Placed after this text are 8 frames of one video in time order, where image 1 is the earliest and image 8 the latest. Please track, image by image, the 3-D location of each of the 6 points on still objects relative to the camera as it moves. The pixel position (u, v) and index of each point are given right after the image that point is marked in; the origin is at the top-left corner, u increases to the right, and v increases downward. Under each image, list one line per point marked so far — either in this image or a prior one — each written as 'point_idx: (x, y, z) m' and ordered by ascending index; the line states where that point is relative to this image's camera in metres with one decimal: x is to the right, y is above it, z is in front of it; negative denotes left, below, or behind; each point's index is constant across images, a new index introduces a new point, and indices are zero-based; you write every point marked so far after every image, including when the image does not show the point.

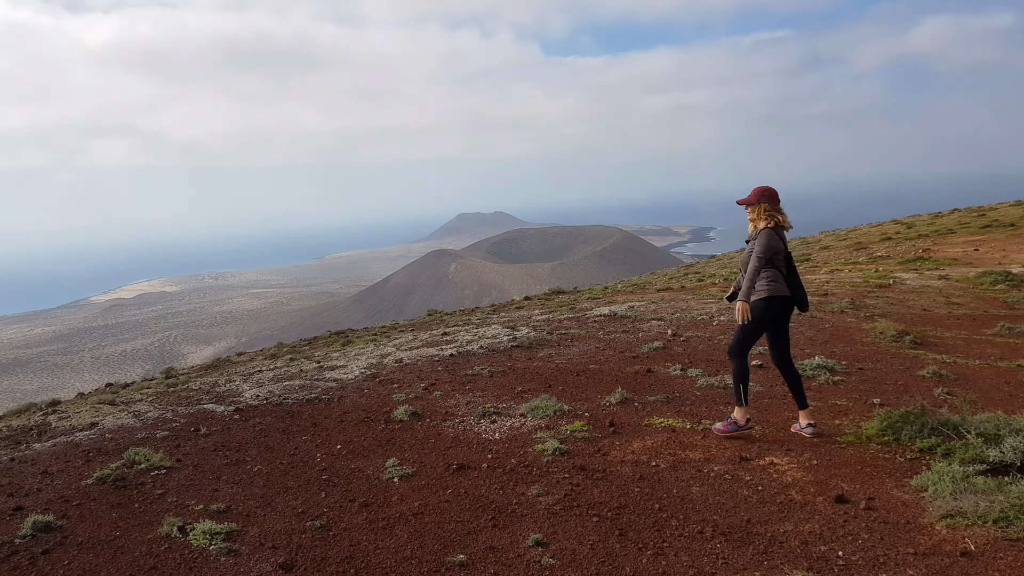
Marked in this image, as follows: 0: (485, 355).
0: (-0.4, -0.9, +10.3) m
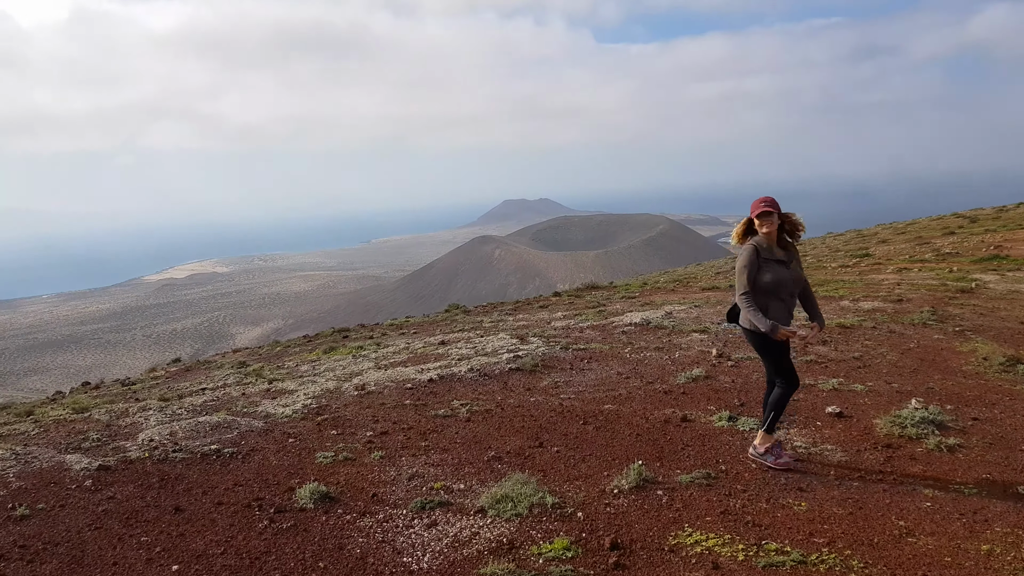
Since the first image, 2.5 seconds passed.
0: (-0.4, -0.9, +8.1) m
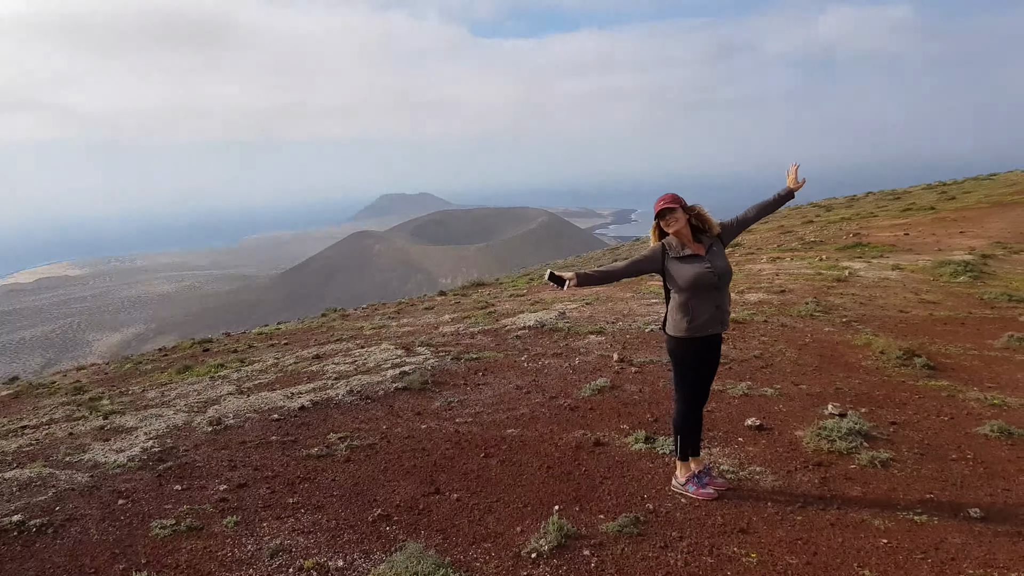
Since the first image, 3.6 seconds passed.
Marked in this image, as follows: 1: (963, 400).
0: (-1.3, -1.0, +7.1) m
1: (+4.0, -1.0, +7.5) m
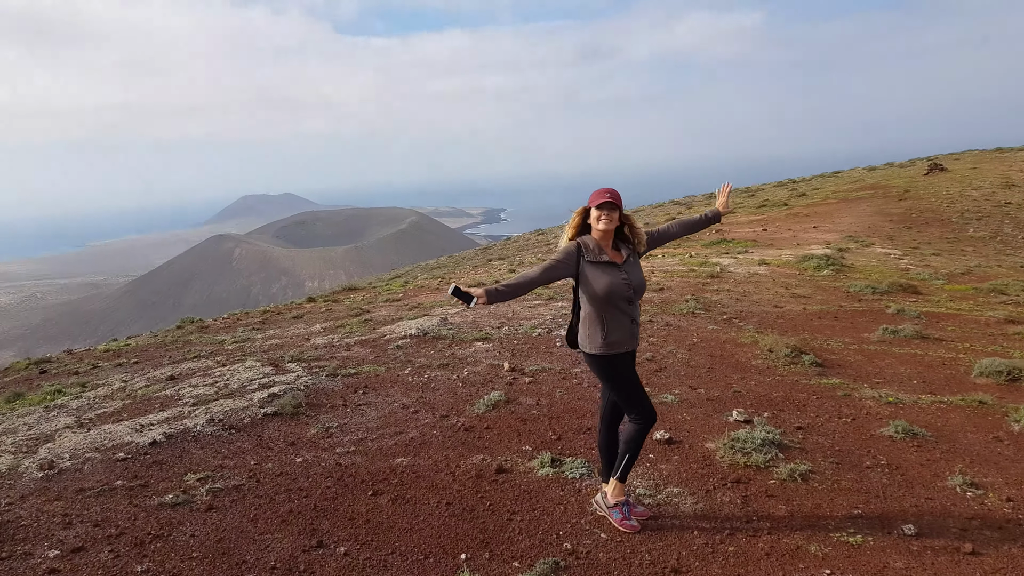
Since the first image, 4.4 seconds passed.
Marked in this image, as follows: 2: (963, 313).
0: (-2.2, -1.1, +6.2) m
1: (+3.0, -1.0, +7.5) m
2: (+7.3, -0.4, +14.0) m
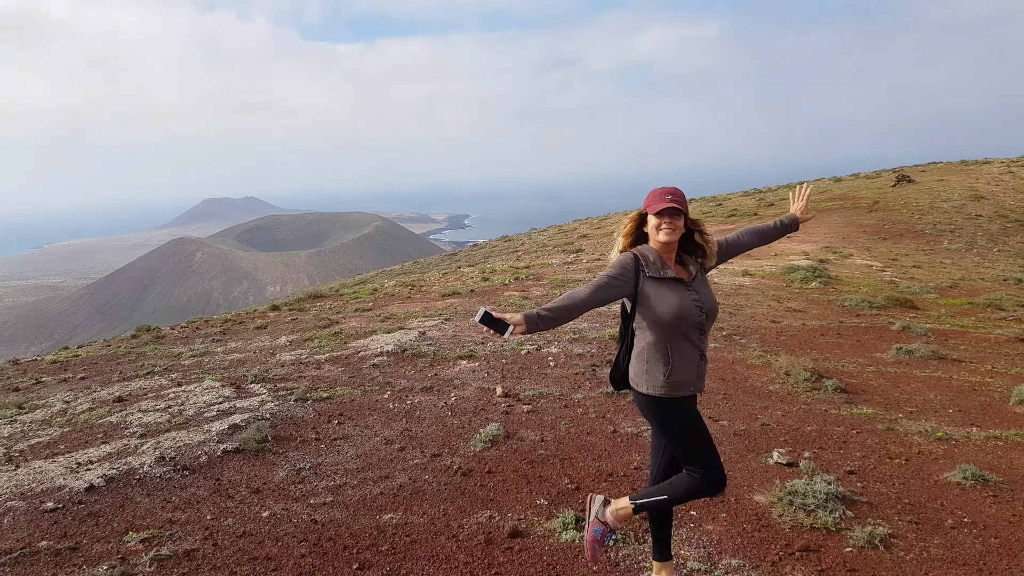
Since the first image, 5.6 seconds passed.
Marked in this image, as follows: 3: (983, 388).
0: (-2.1, -1.2, +5.2) m
1: (+3.0, -1.1, +6.6) m
2: (+7.1, -0.7, +13.3) m
3: (+4.8, -1.0, +8.8) m
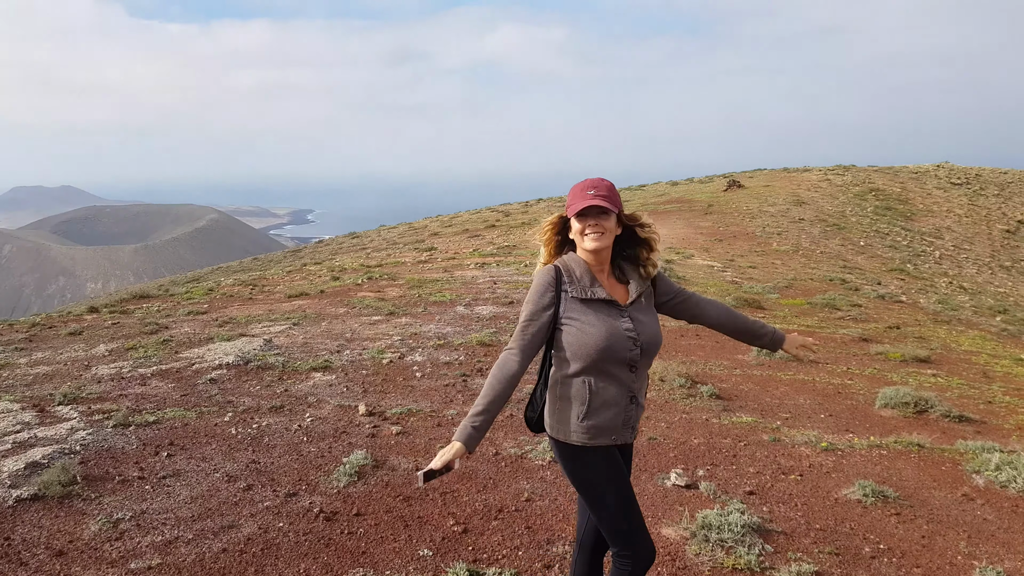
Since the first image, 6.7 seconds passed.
0: (-2.7, -1.3, +4.1) m
1: (+2.1, -1.2, +6.4) m
2: (+4.9, -0.7, +13.8) m
3: (+3.4, -1.1, +8.8) m
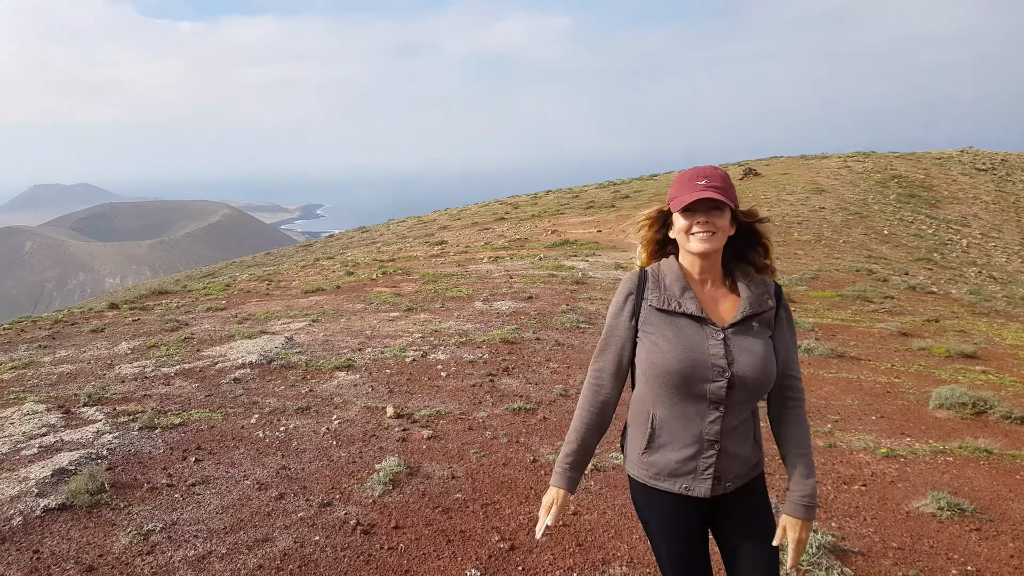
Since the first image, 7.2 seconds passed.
0: (-2.5, -1.3, +3.8) m
1: (+2.4, -1.1, +6.0) m
2: (+5.2, -0.6, +13.3) m
3: (+3.8, -1.0, +8.4) m
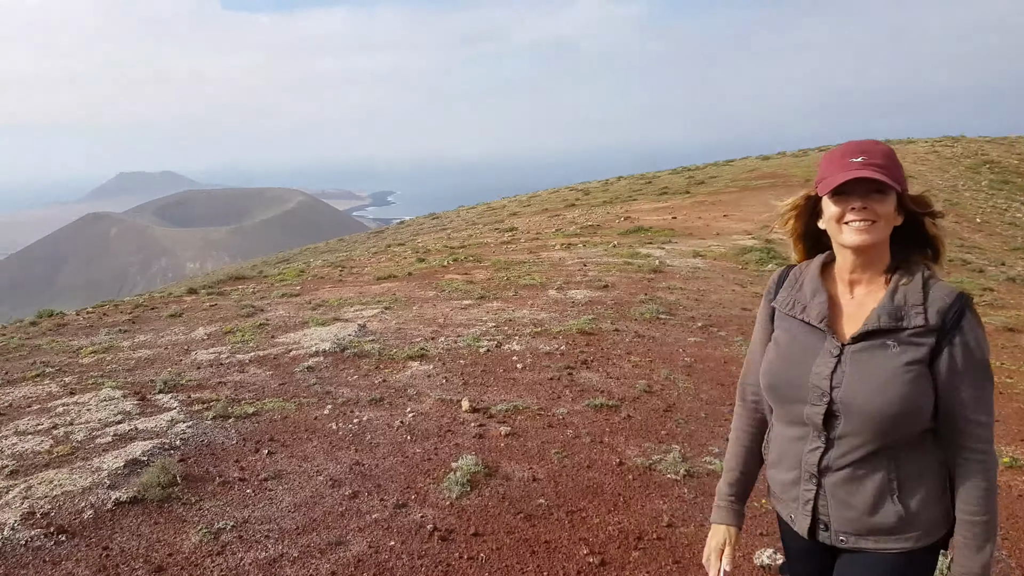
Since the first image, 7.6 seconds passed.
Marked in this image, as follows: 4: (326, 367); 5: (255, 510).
0: (-2.1, -1.2, +3.6) m
1: (+2.9, -1.1, +5.5) m
2: (+6.4, -0.5, +12.5) m
3: (+4.5, -0.9, +7.8) m
4: (-1.8, -0.7, +8.2) m
5: (-1.3, -1.2, +4.4) m
